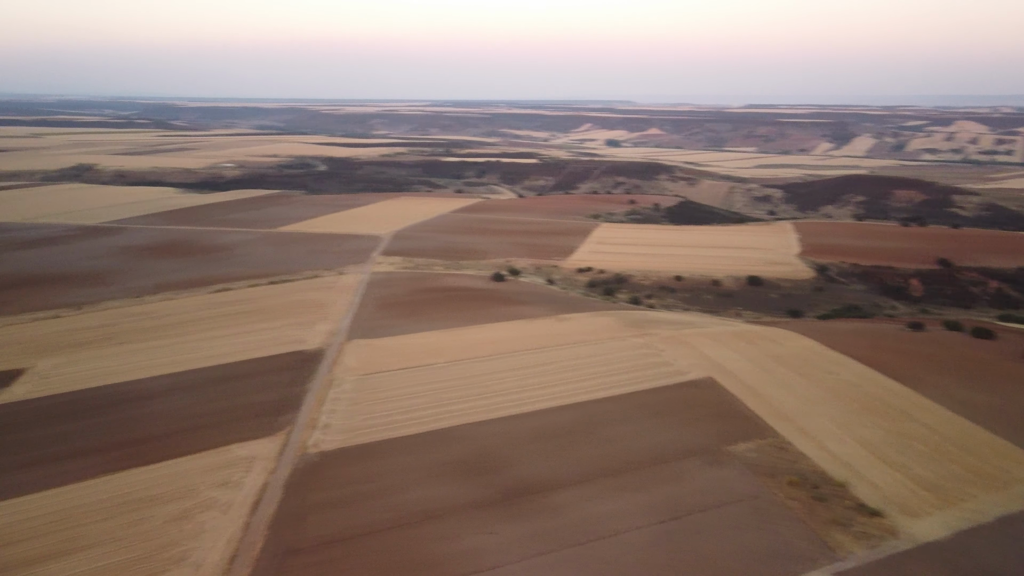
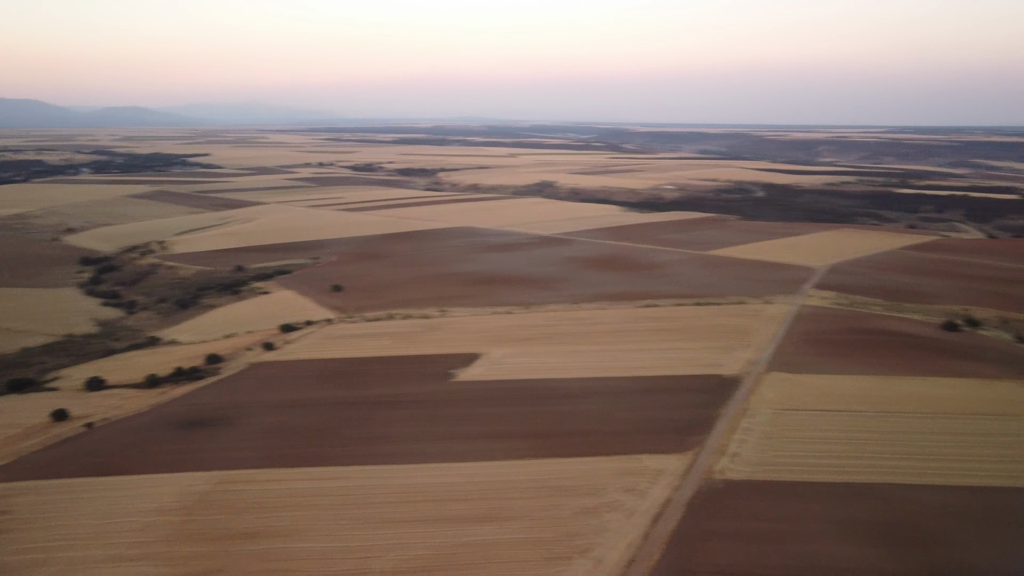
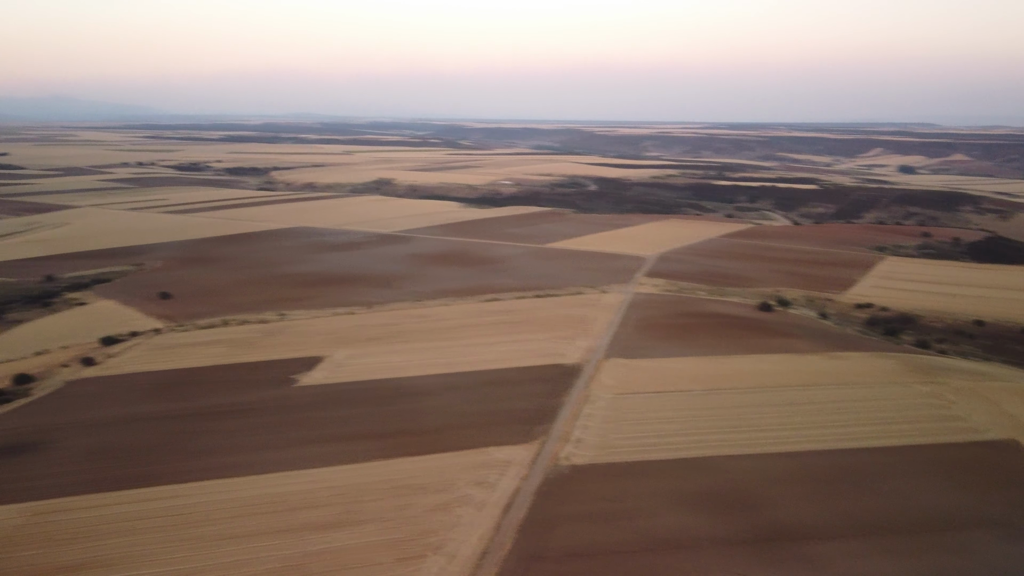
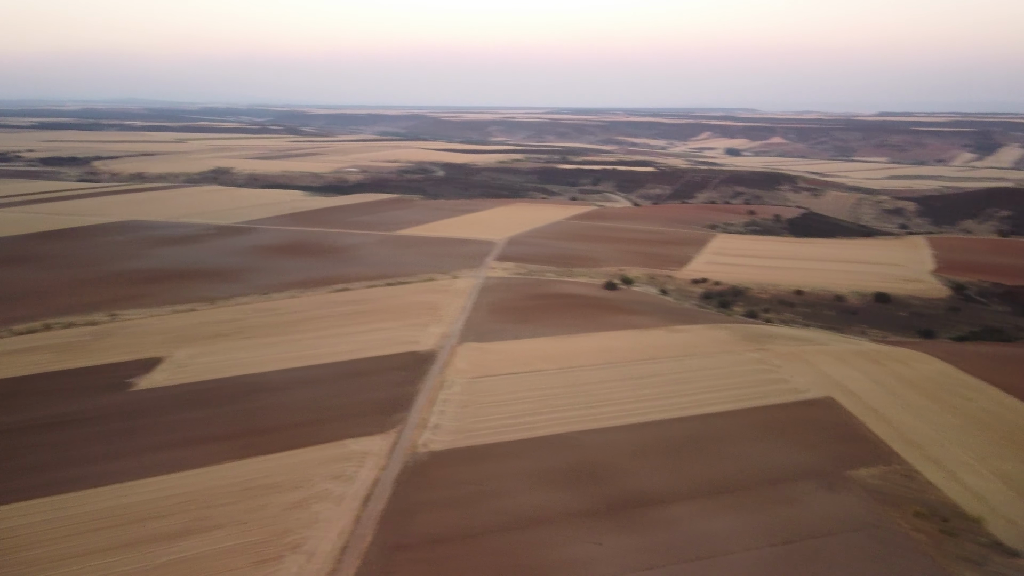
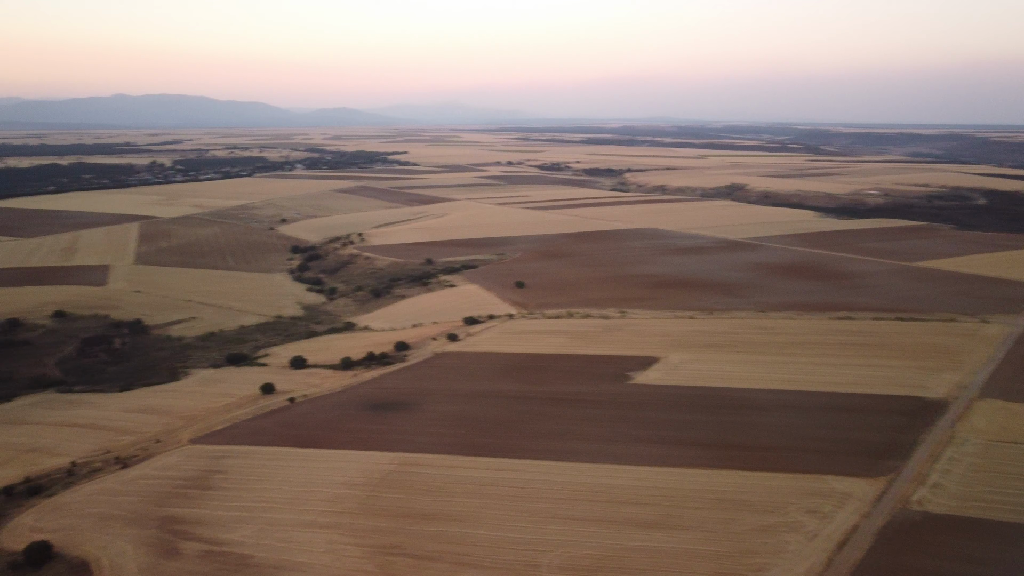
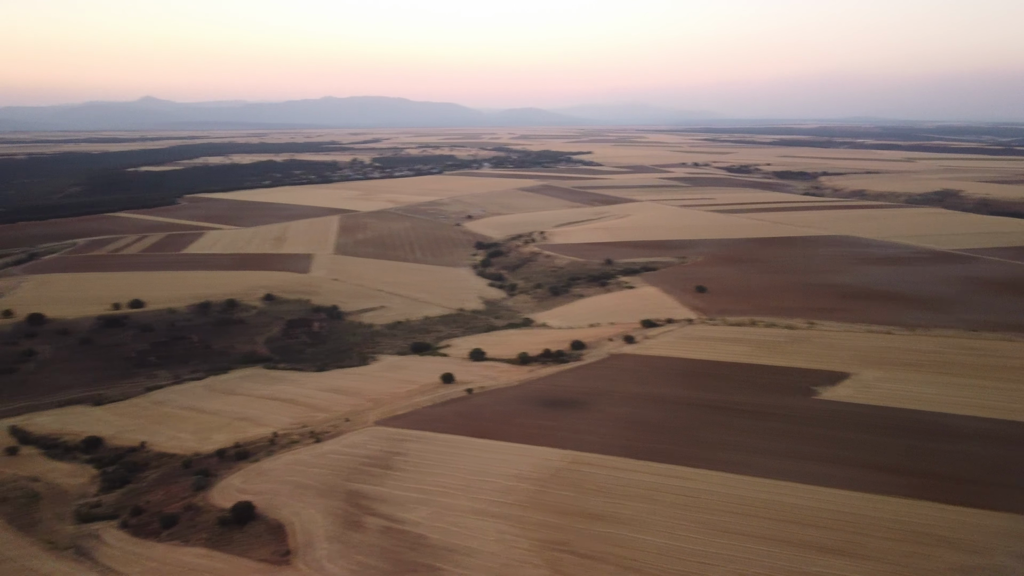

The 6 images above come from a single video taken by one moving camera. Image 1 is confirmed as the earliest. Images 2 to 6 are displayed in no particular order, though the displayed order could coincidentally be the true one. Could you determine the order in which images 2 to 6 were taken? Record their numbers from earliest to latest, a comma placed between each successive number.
4, 3, 2, 5, 6
